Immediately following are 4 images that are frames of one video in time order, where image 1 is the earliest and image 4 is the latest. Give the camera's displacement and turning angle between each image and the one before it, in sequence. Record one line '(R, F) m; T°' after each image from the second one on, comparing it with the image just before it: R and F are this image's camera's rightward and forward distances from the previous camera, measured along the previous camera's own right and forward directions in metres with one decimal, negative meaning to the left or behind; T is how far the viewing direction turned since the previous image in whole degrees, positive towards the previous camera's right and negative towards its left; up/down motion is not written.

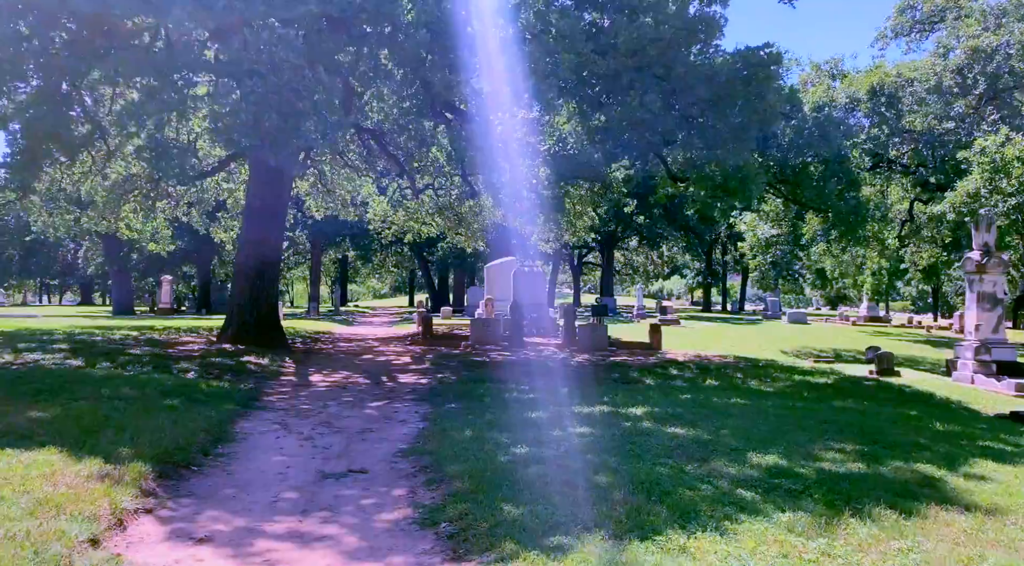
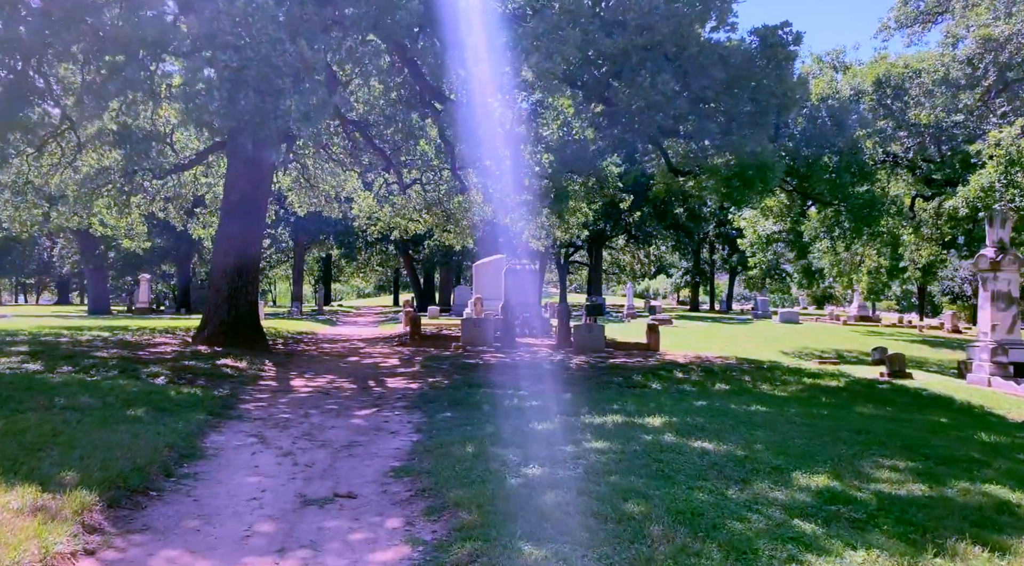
(-0.2, +0.8) m; +1°
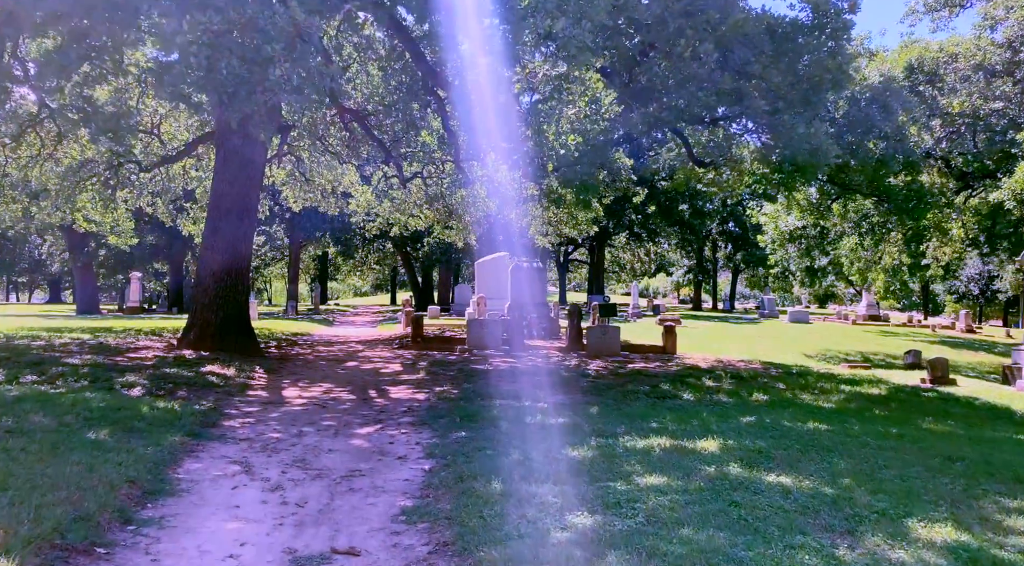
(-0.3, +1.0) m; 0°
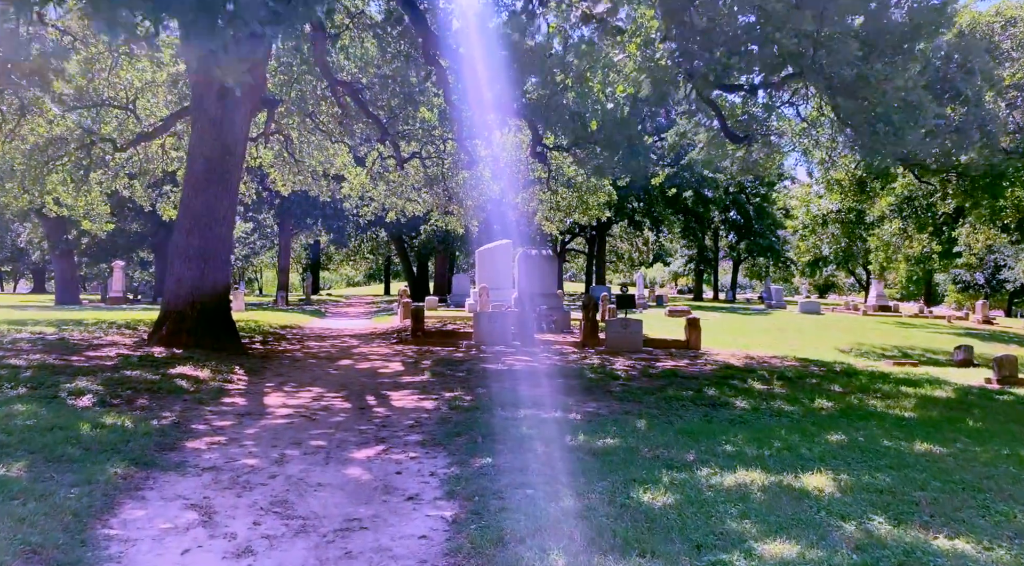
(-0.3, +1.4) m; +1°
